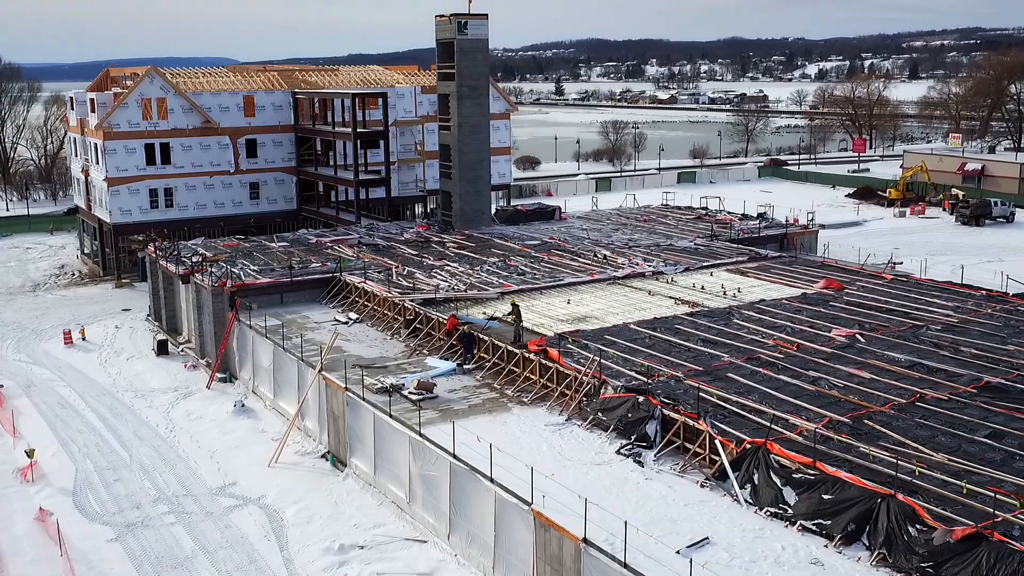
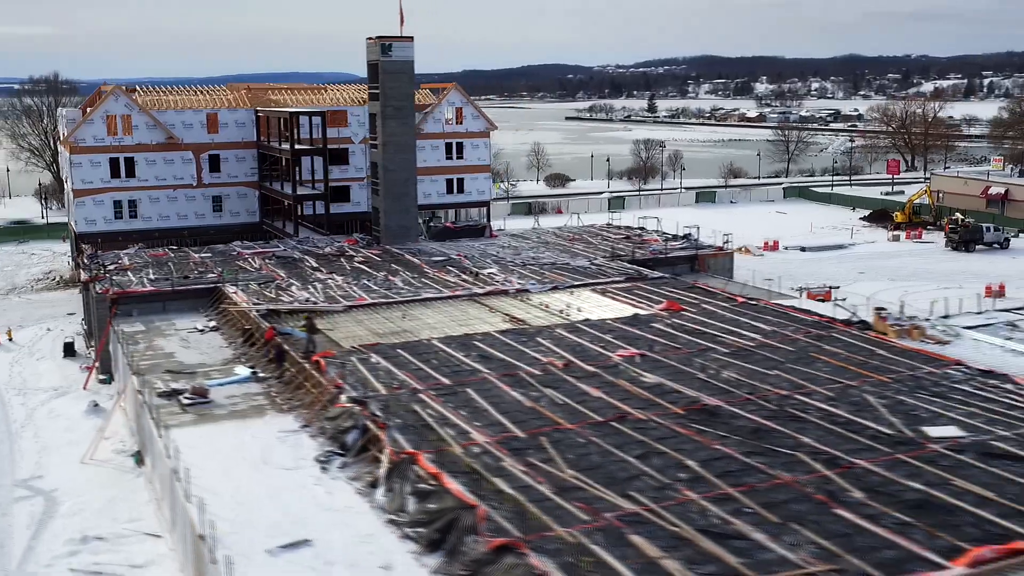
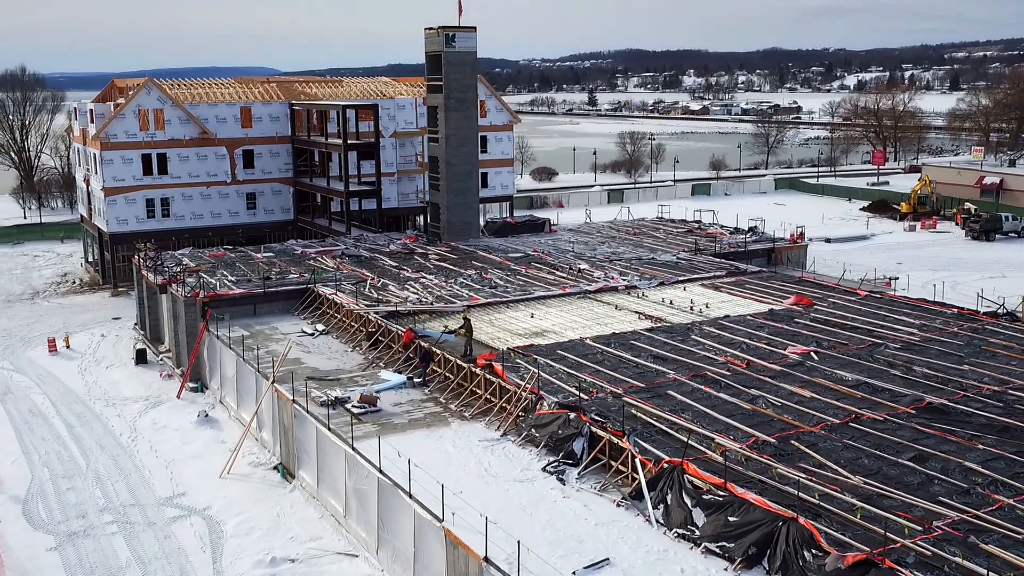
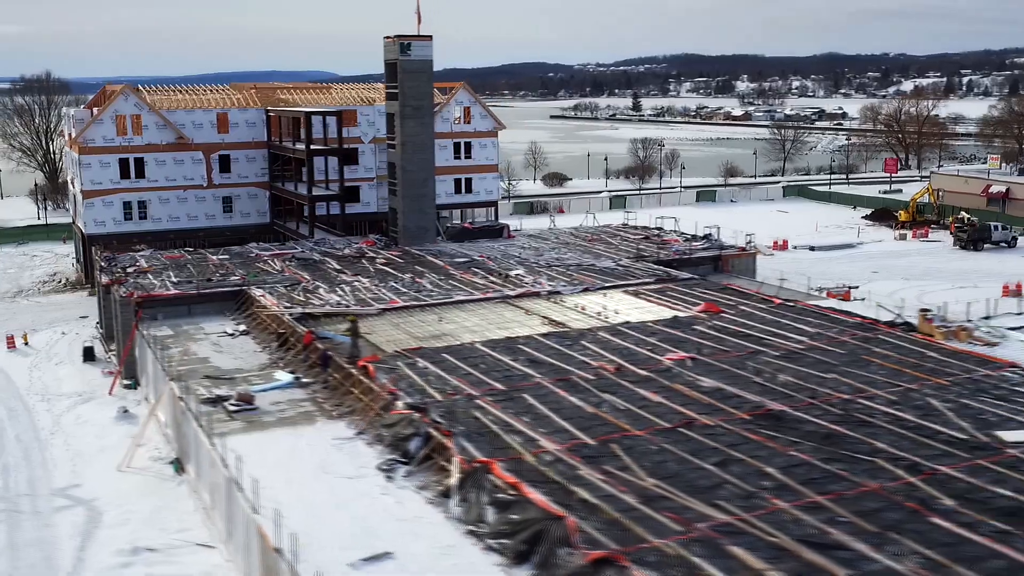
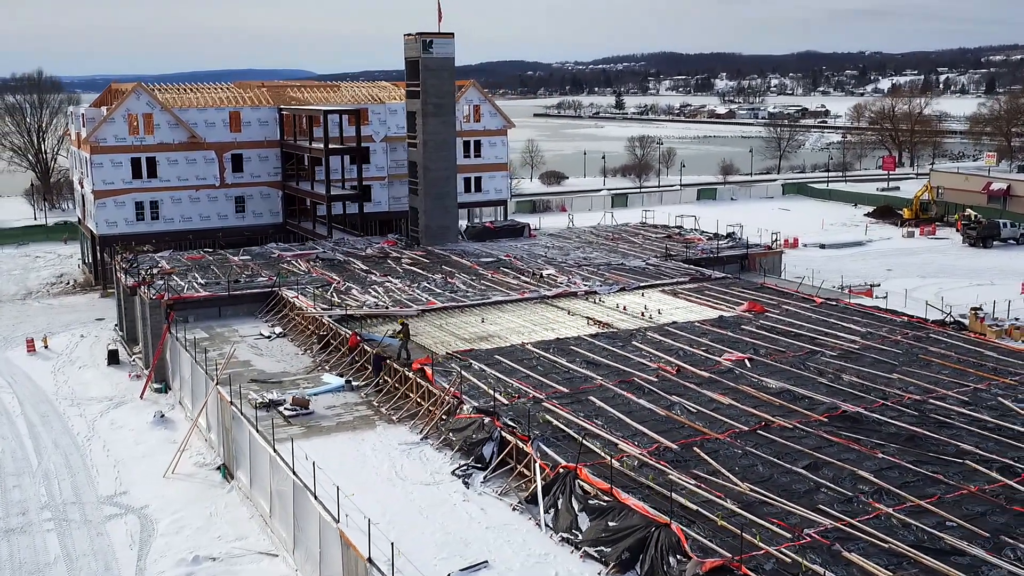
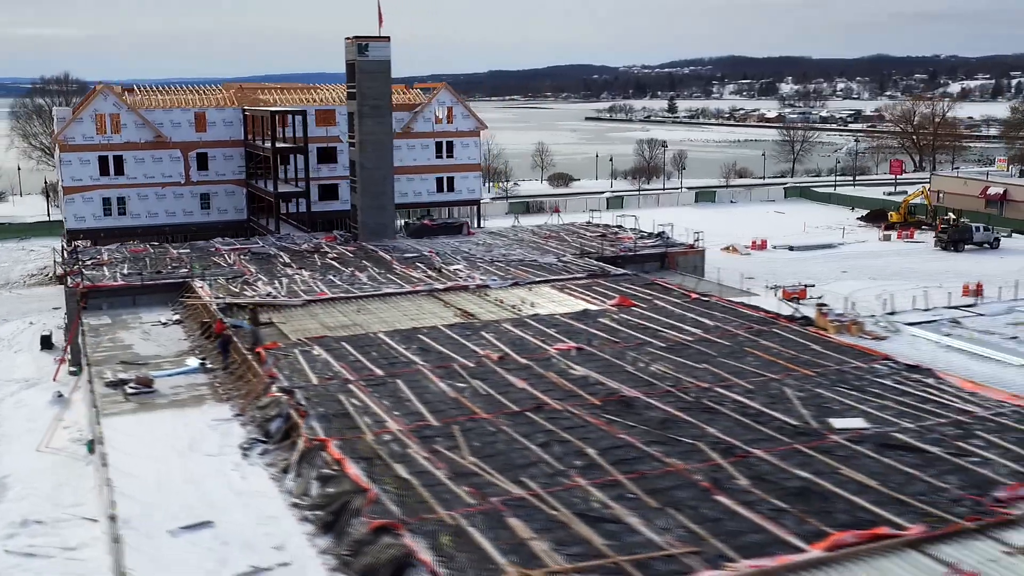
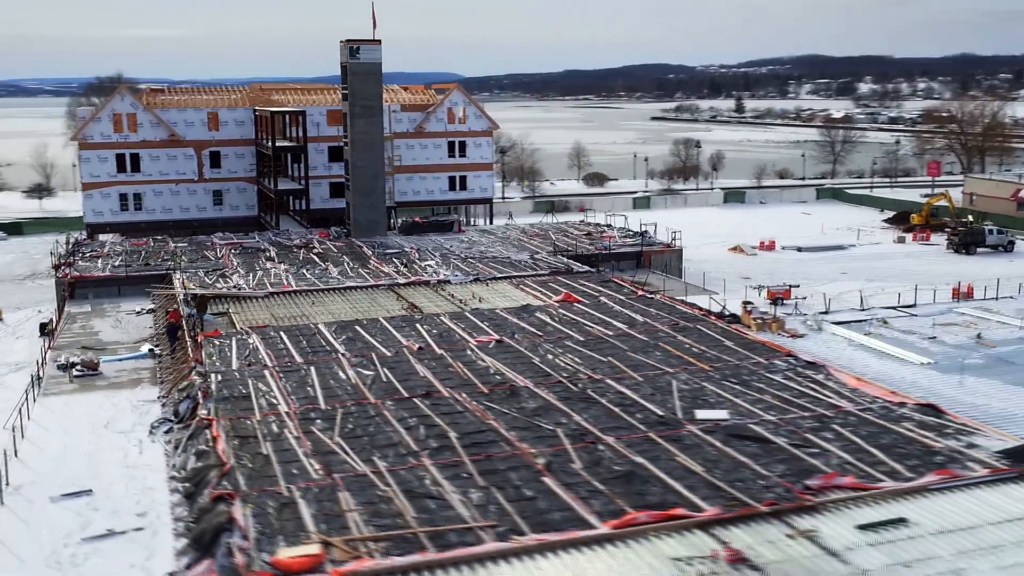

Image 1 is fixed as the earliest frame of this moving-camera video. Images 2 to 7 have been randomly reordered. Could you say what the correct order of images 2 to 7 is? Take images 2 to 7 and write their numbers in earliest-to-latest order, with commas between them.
3, 5, 4, 2, 6, 7
